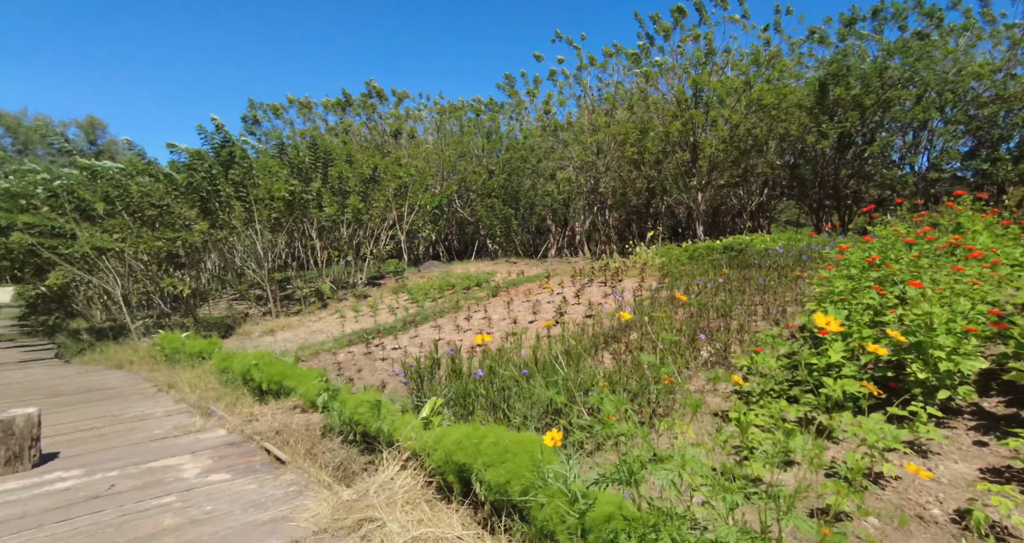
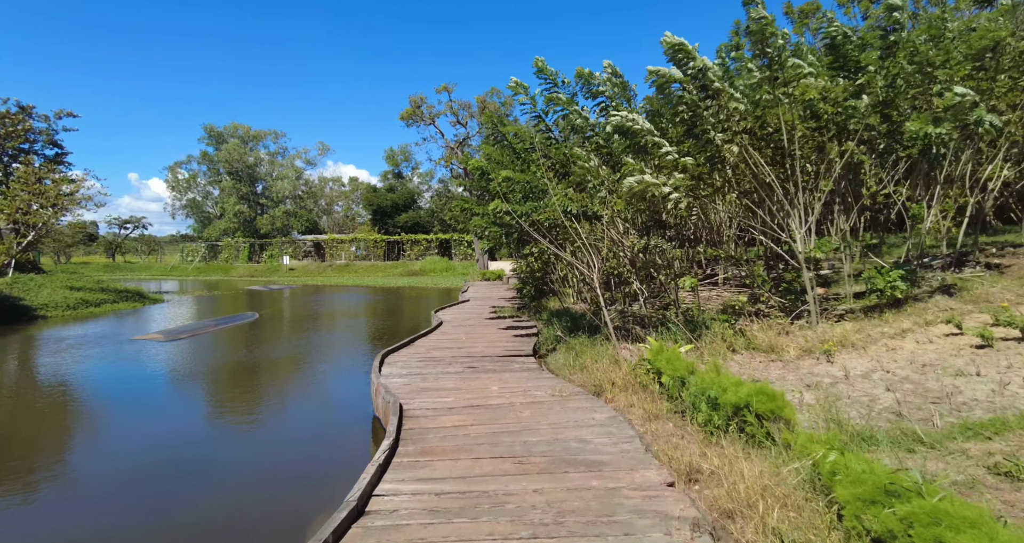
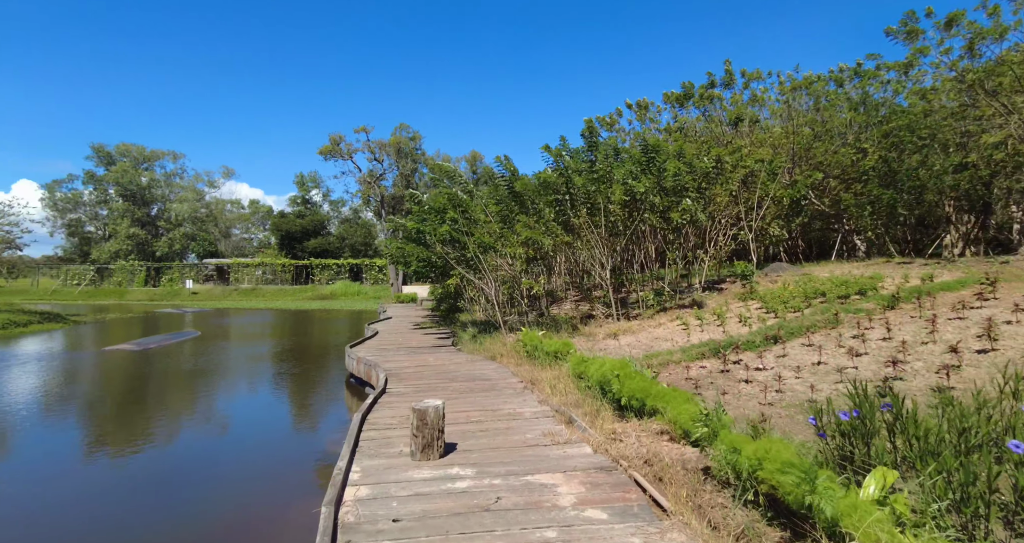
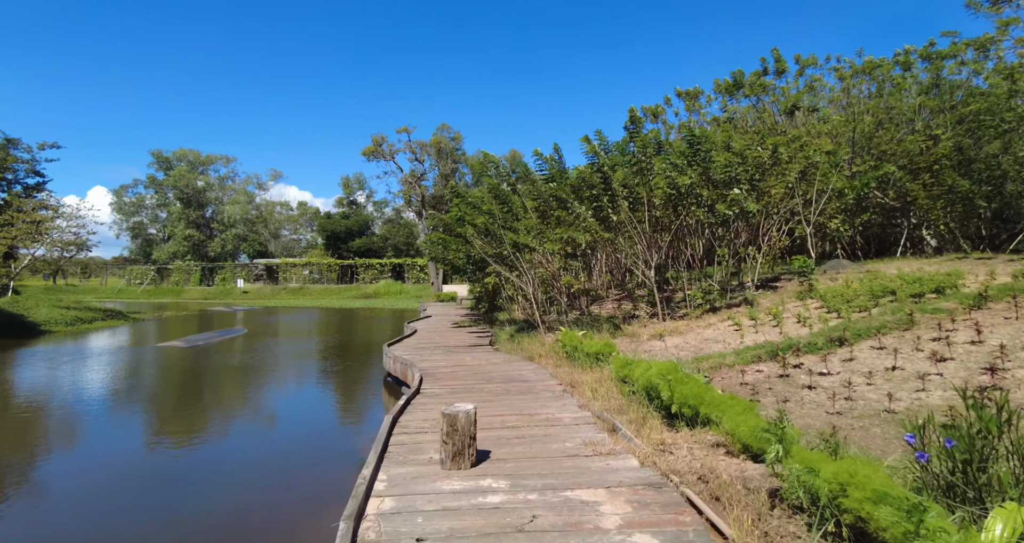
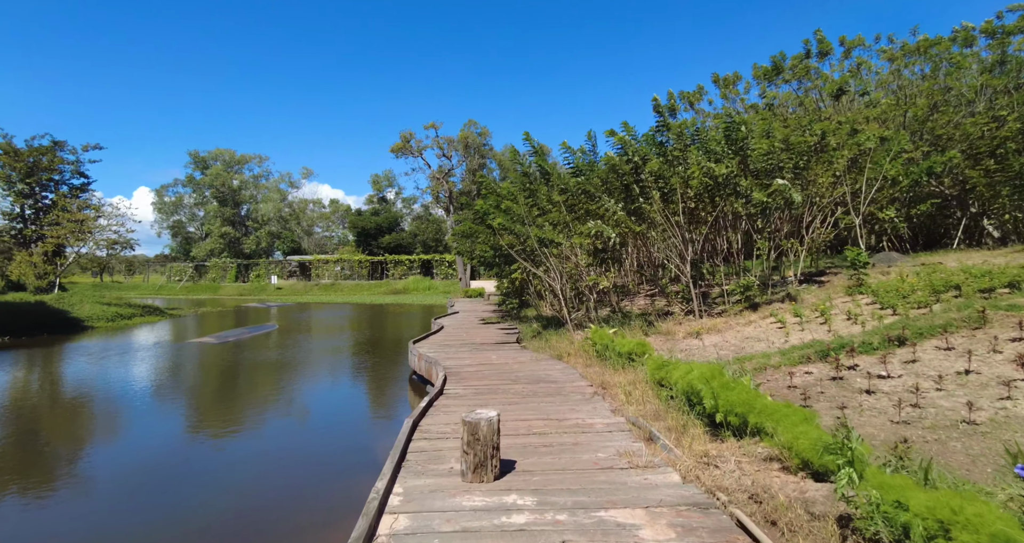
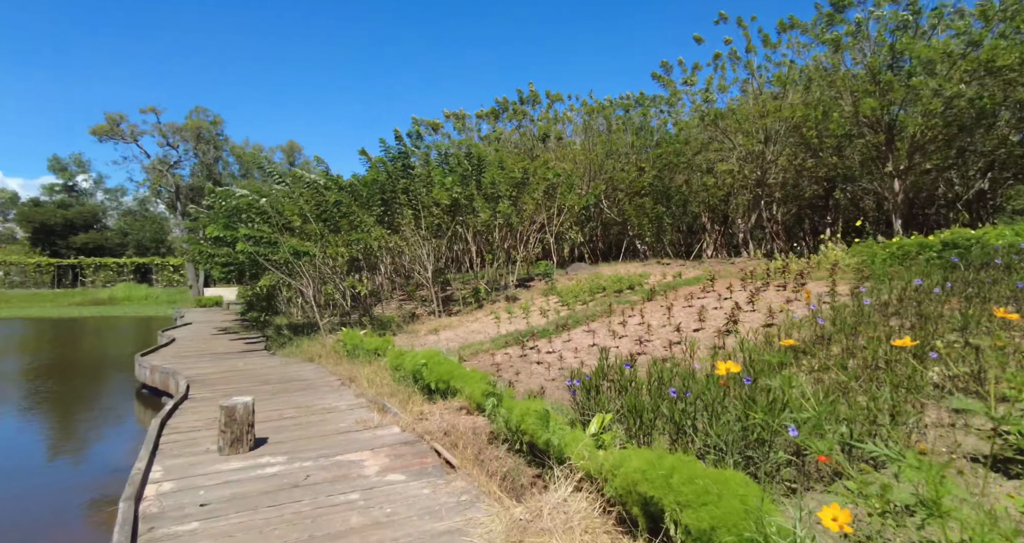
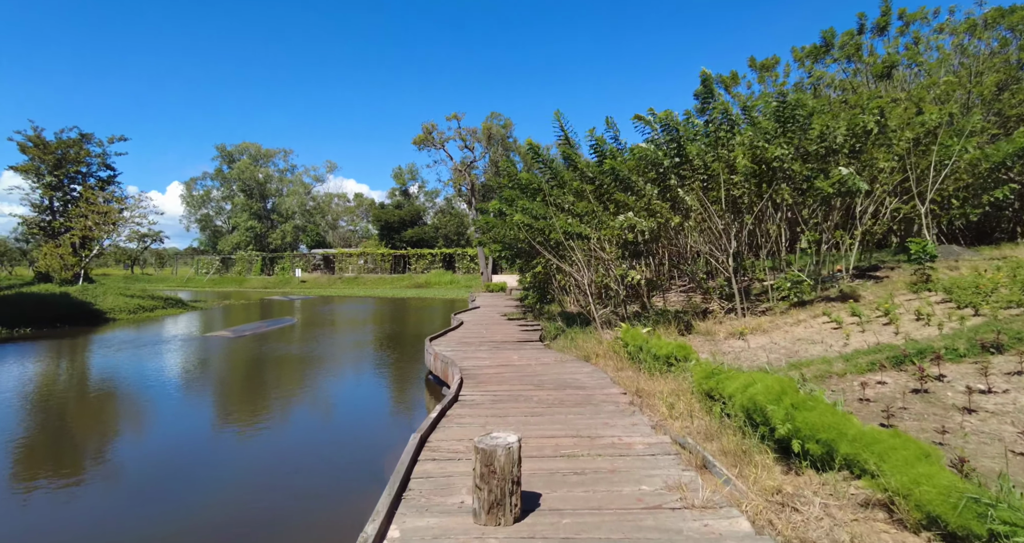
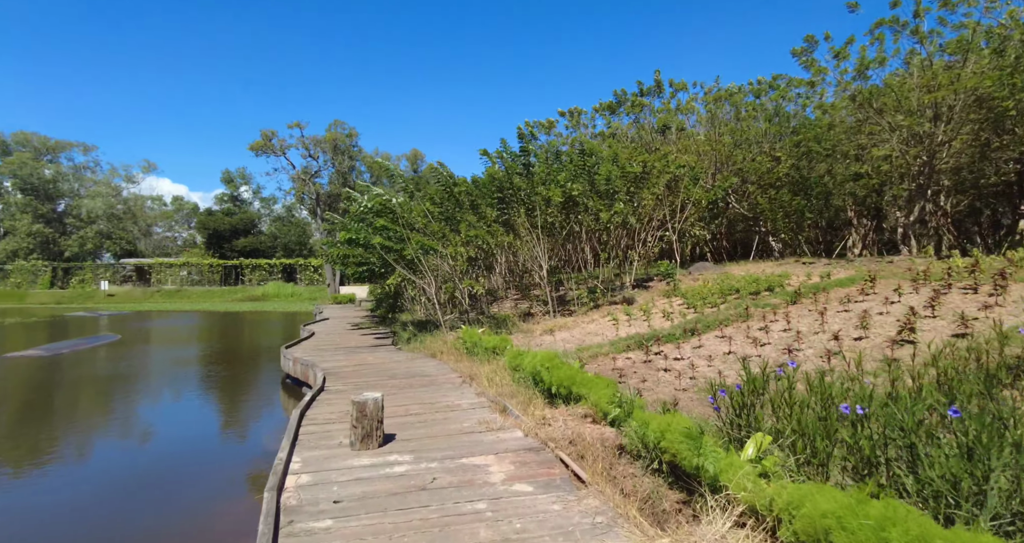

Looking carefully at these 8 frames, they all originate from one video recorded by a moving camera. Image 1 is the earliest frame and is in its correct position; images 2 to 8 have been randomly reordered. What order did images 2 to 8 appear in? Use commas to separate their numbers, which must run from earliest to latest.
6, 8, 3, 4, 5, 7, 2
